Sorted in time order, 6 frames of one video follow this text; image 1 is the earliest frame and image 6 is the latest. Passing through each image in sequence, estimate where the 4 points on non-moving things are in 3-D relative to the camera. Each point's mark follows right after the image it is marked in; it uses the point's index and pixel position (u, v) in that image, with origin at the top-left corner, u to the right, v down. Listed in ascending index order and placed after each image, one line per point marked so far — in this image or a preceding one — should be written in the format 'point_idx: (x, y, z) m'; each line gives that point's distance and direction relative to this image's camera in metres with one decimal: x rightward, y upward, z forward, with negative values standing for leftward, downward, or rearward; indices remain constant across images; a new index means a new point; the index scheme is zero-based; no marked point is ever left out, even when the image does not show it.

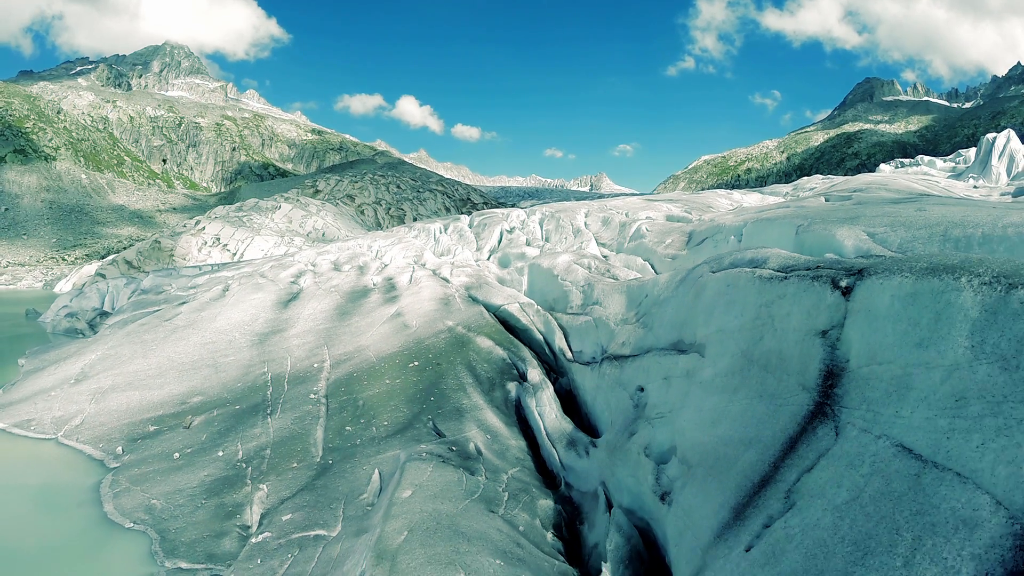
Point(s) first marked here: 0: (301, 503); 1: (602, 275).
0: (-4.1, -4.2, +9.6) m
1: (+2.8, +0.4, +15.4) m
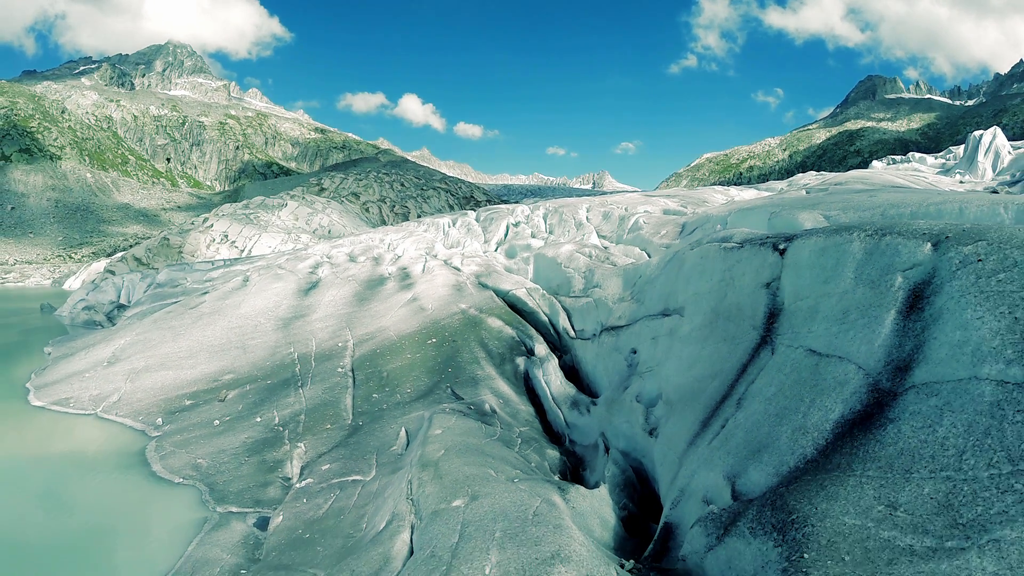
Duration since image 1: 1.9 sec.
0: (-3.9, -3.7, +11.0) m
1: (+3.0, +0.9, +16.7) m
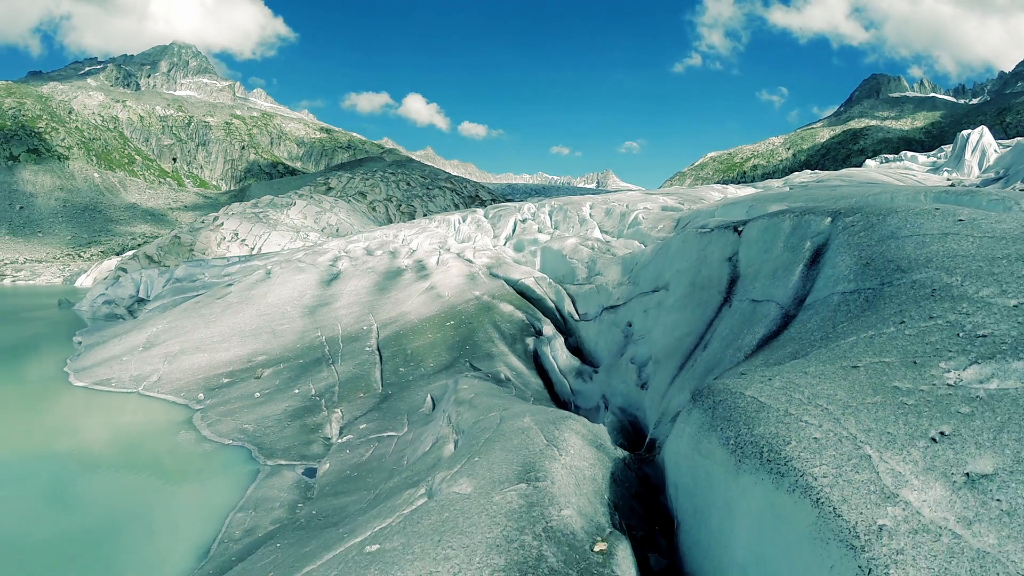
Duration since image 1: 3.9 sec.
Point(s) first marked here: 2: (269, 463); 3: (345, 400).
0: (-3.6, -3.3, +12.6) m
1: (+3.4, +1.3, +18.3) m
2: (-5.8, -4.2, +11.9) m
3: (-4.7, -3.2, +14.1) m
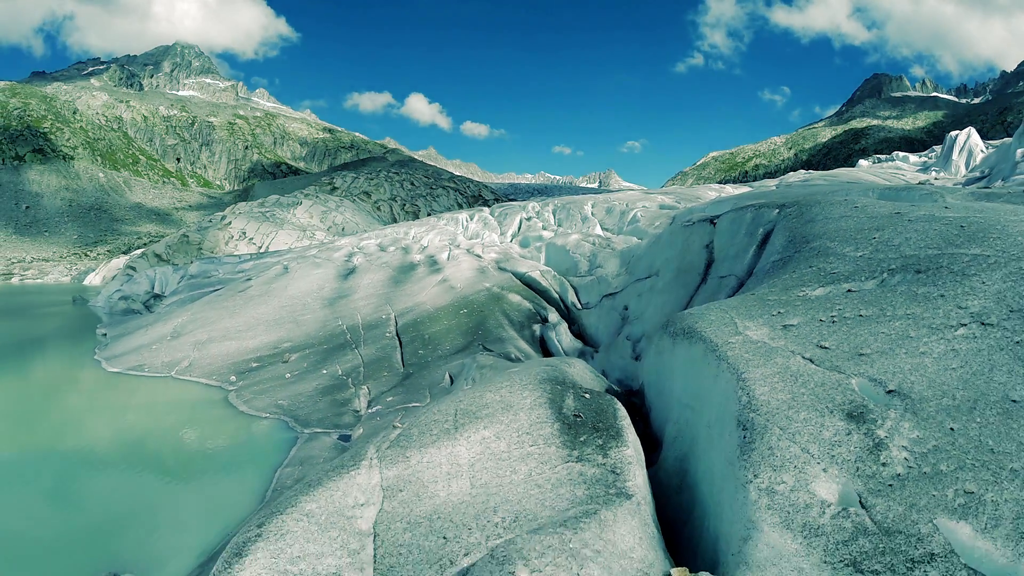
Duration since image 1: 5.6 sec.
0: (-3.3, -3.0, +14.1) m
1: (+3.7, +1.6, +19.7) m
2: (-5.6, -3.8, +13.4) m
3: (-4.5, -2.9, +15.6) m
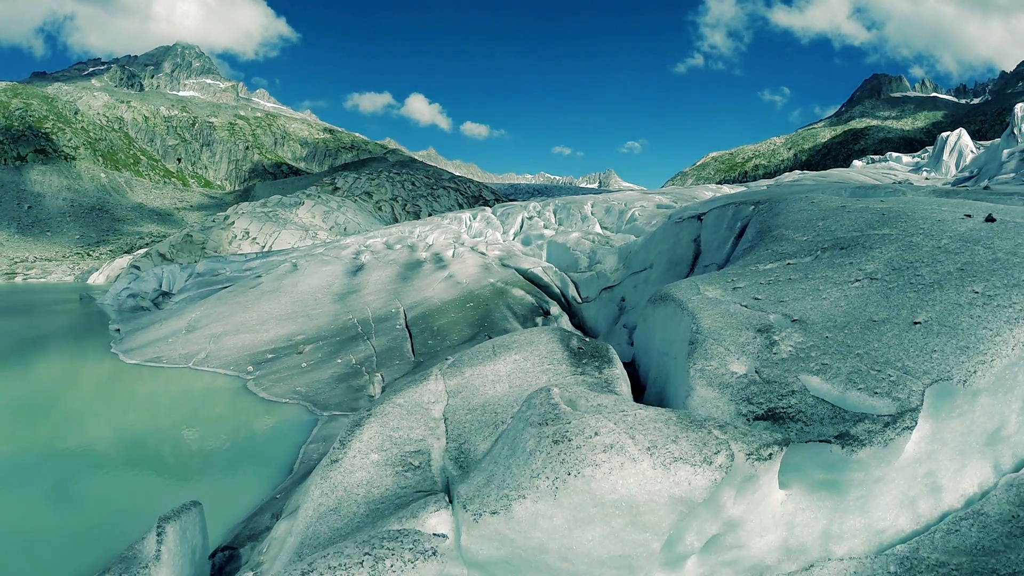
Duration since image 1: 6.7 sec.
0: (-3.2, -2.8, +15.0) m
1: (+3.8, +1.8, +20.7) m
2: (-5.4, -3.6, +14.3) m
3: (-4.3, -2.6, +16.5) m
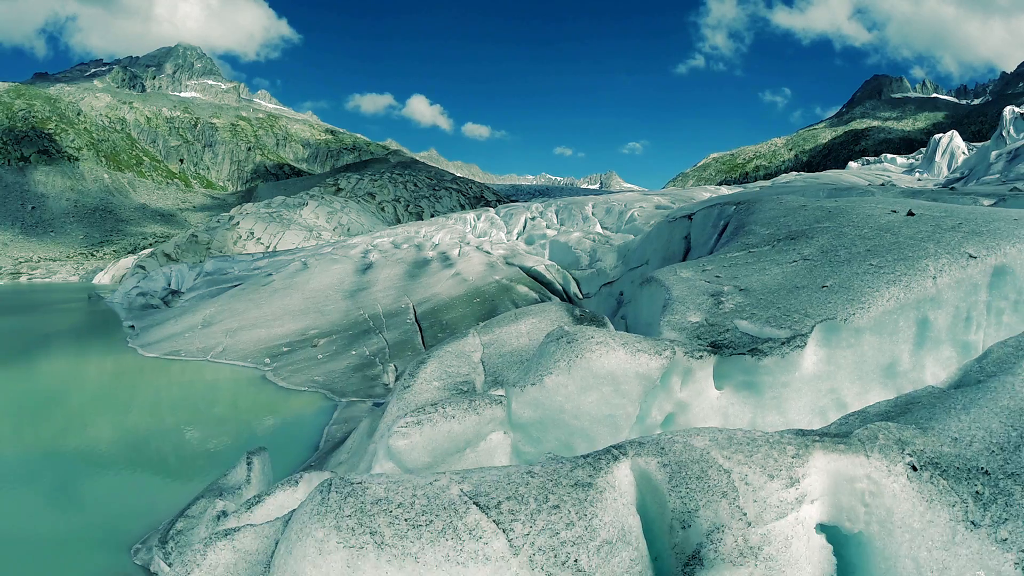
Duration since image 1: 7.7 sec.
0: (-3.0, -2.6, +16.0) m
1: (+4.0, +2.0, +21.6) m
2: (-5.3, -3.5, +15.3) m
3: (-4.1, -2.5, +17.5) m
